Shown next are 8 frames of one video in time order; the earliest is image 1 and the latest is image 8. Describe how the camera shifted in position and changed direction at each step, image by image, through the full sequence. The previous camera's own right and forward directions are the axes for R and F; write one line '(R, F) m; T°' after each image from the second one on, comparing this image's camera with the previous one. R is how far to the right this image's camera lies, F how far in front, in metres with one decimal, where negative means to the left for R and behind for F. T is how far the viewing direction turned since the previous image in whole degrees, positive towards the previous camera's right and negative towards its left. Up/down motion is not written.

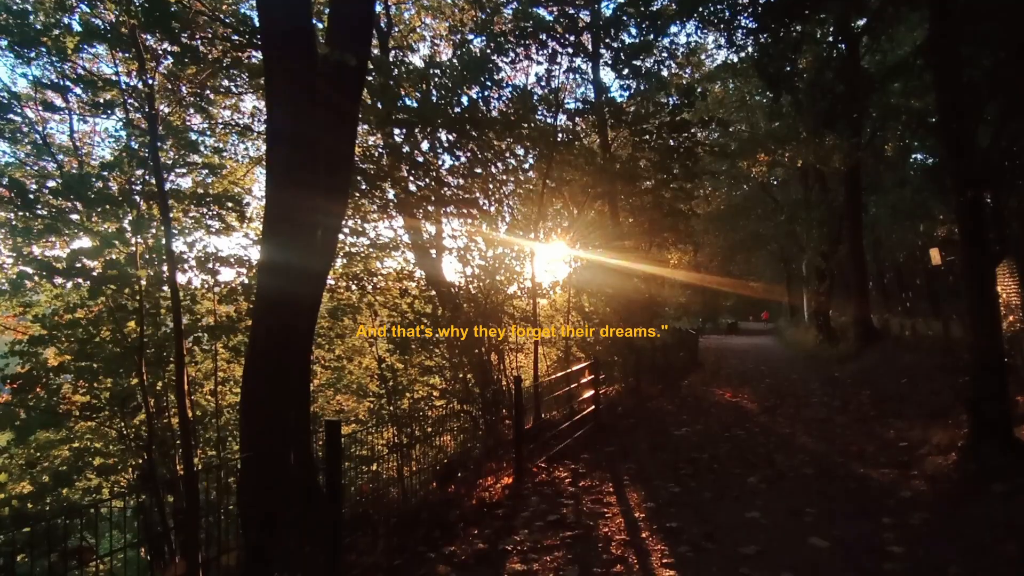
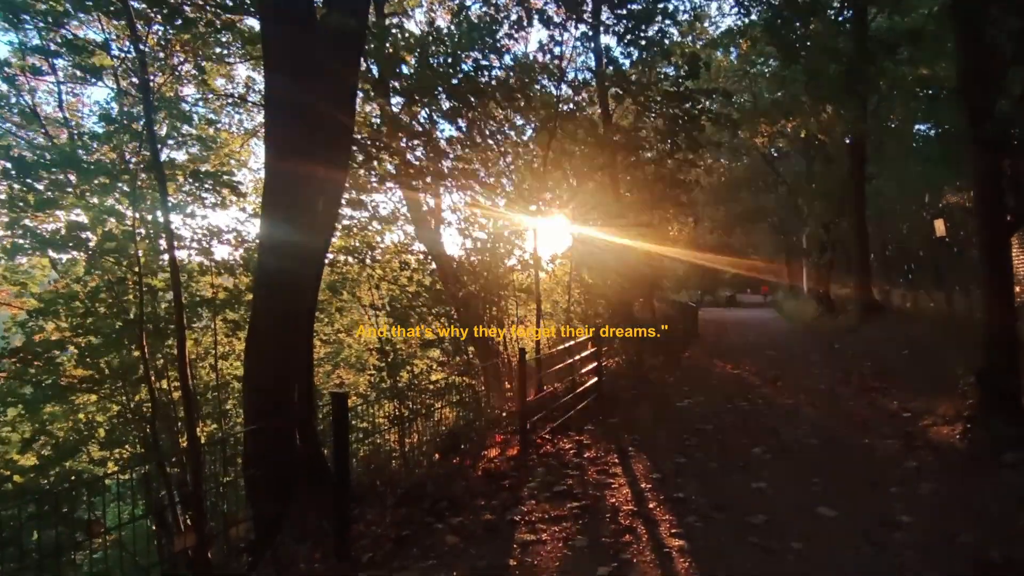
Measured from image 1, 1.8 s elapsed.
(-0.1, +0.1) m; 0°
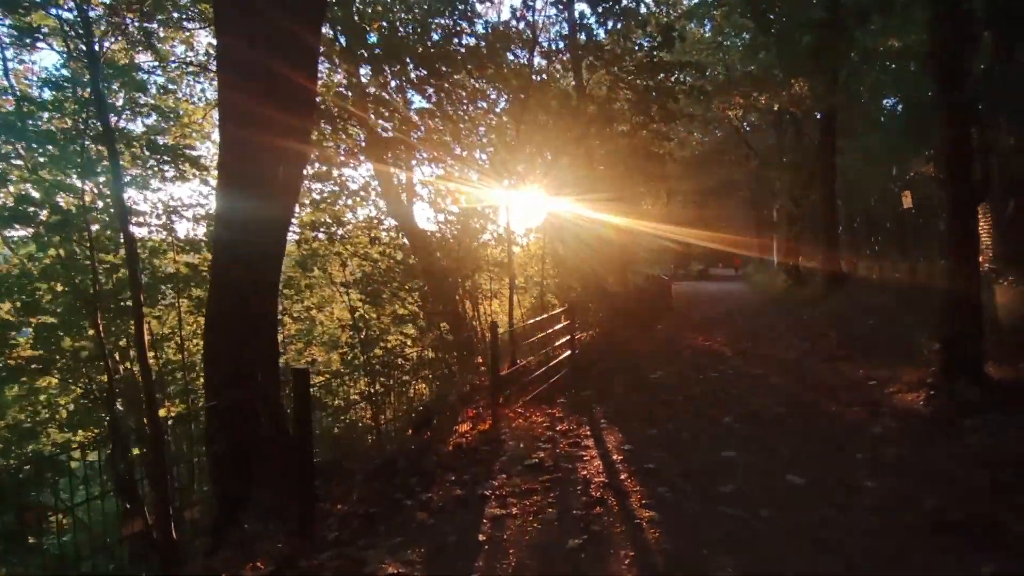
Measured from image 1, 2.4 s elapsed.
(0.0, +0.1) m; +2°
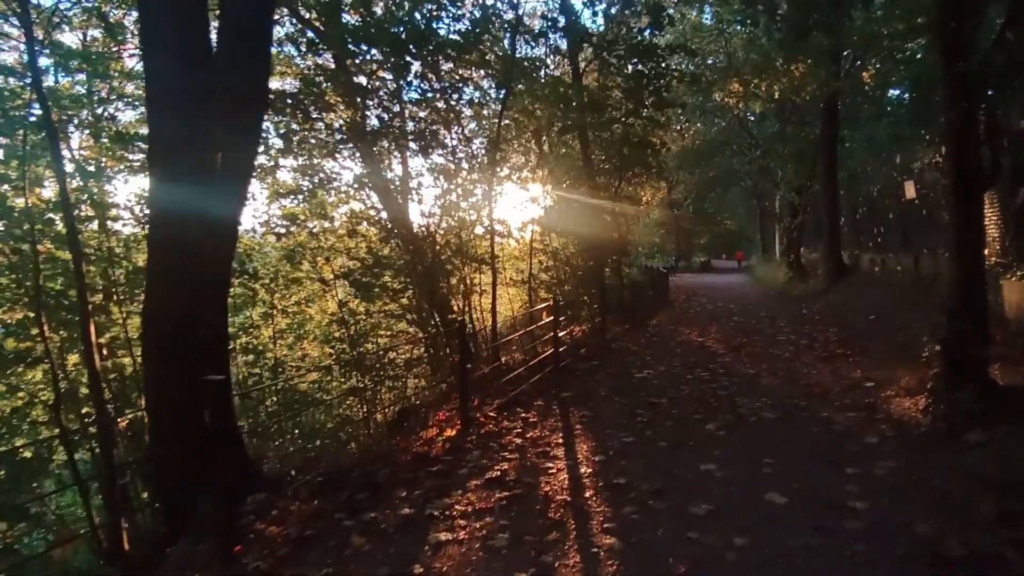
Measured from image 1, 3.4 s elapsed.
(+0.3, +0.3) m; 0°
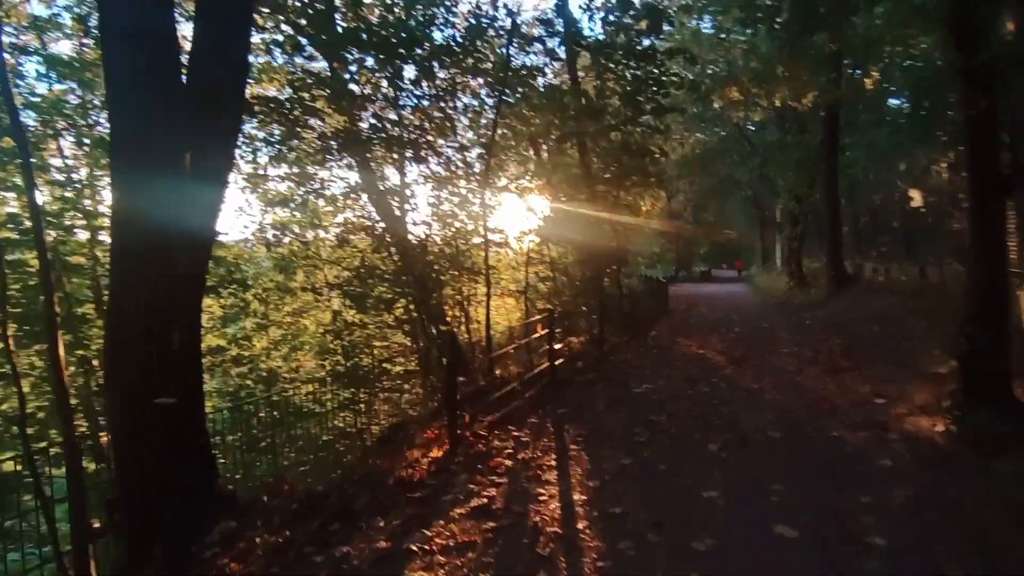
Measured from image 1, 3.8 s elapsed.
(+0.1, +0.2) m; 0°
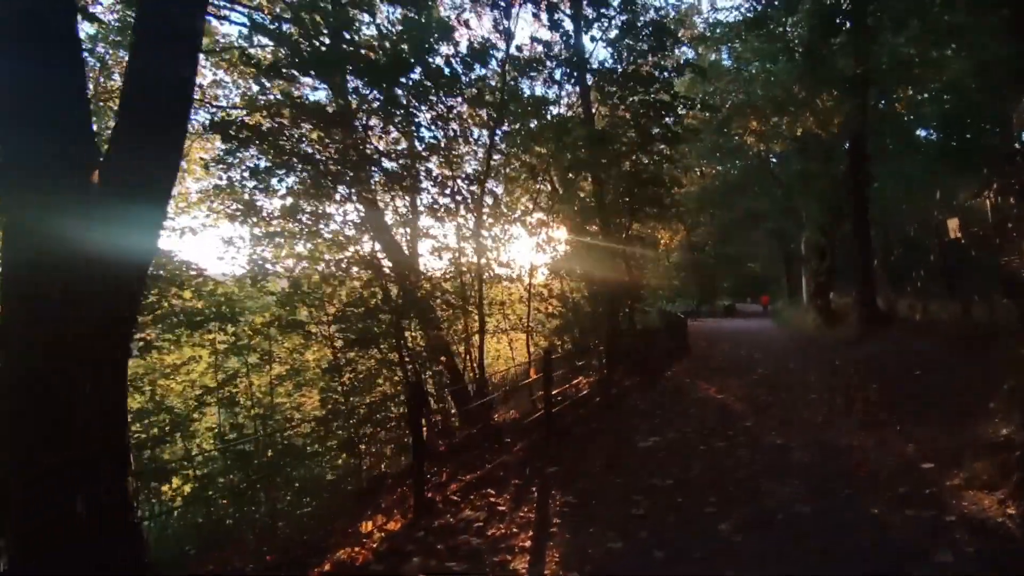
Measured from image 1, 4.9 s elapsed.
(+0.3, +0.6) m; -2°
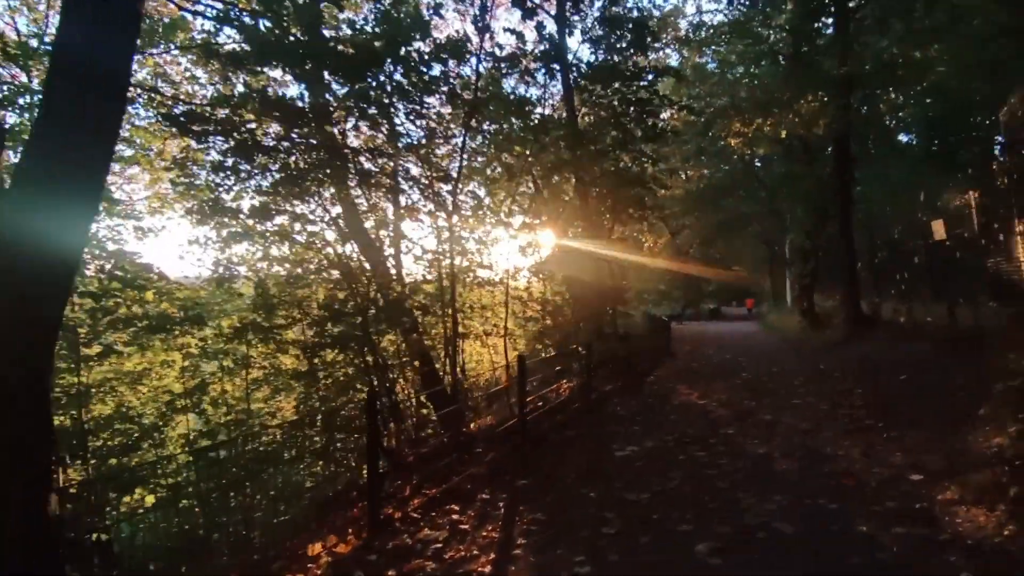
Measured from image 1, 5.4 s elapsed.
(+0.2, +0.3) m; +1°
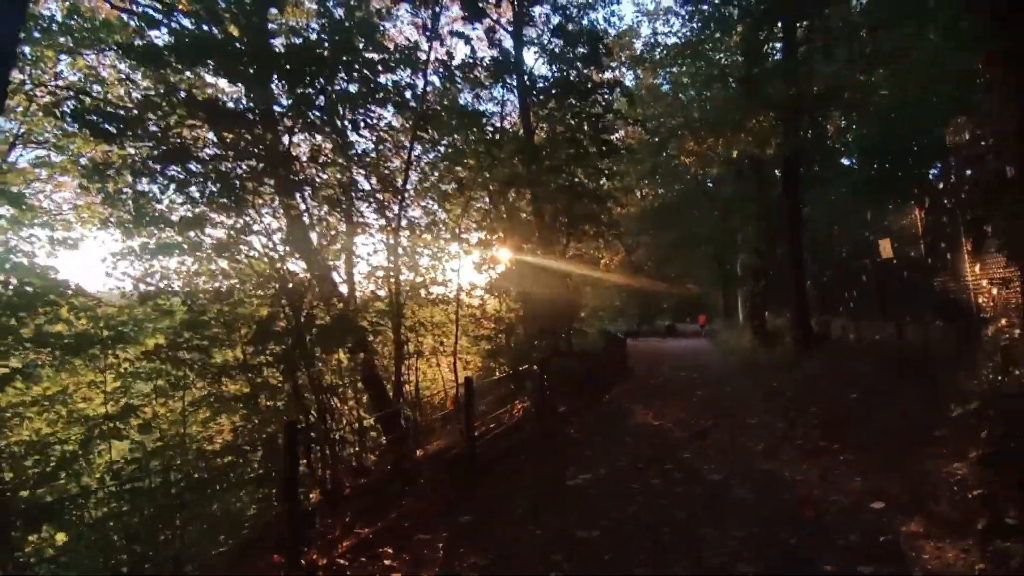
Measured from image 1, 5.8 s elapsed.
(+0.1, +0.3) m; +4°
